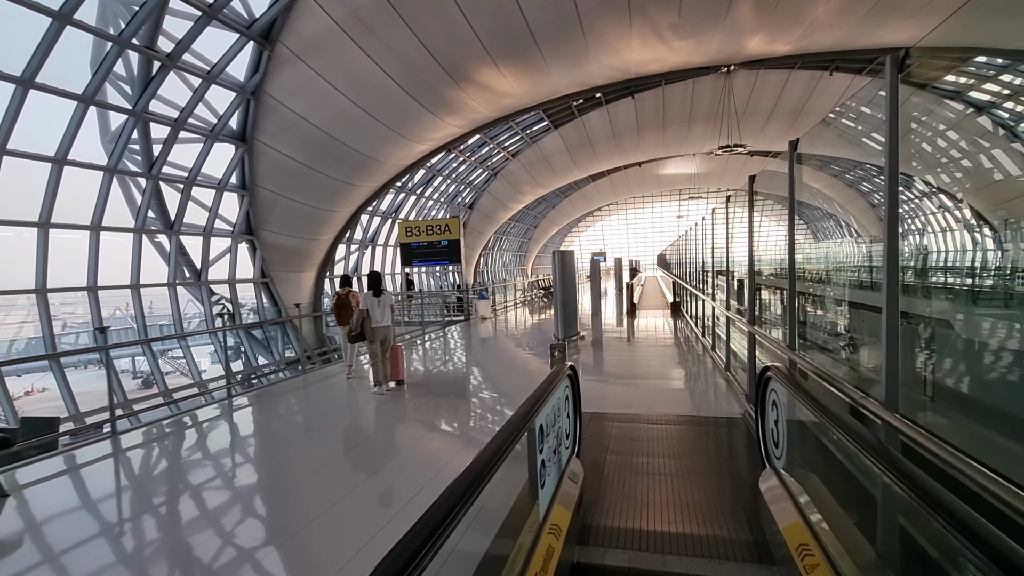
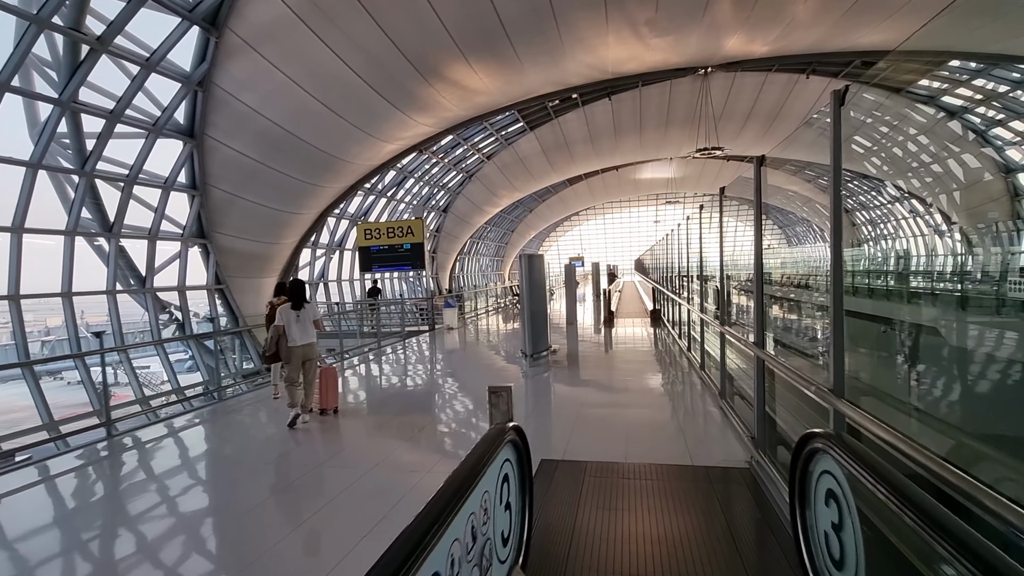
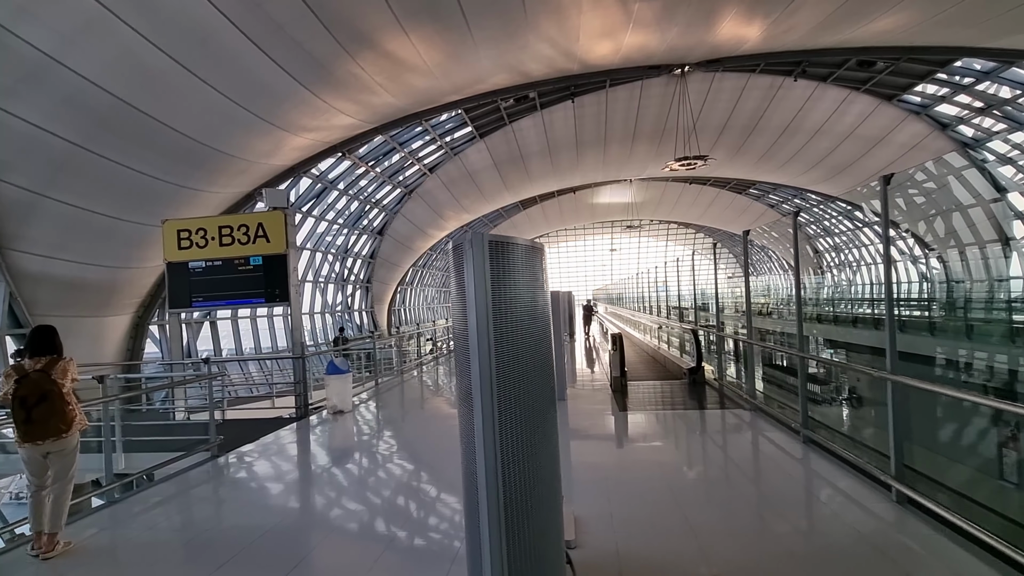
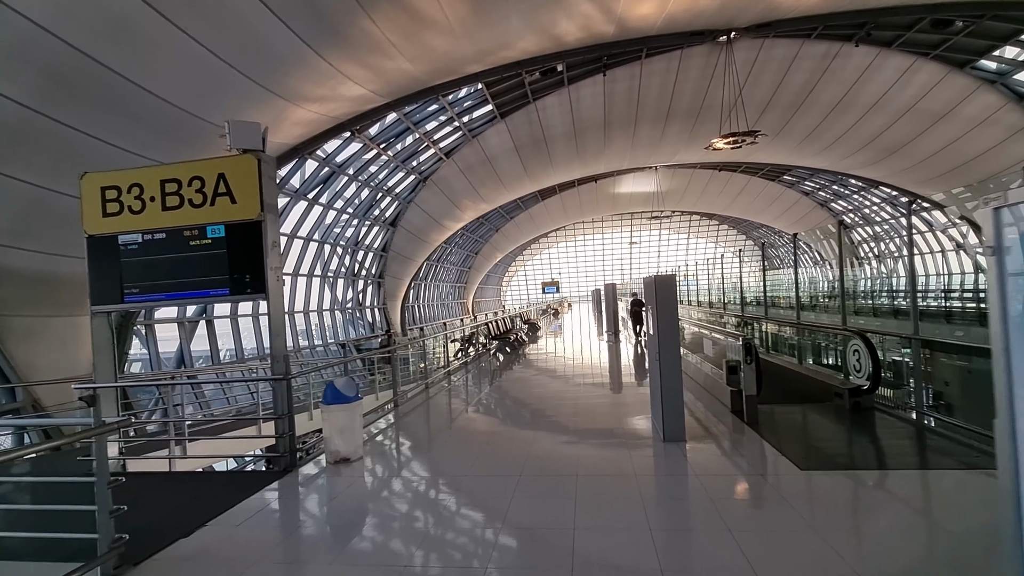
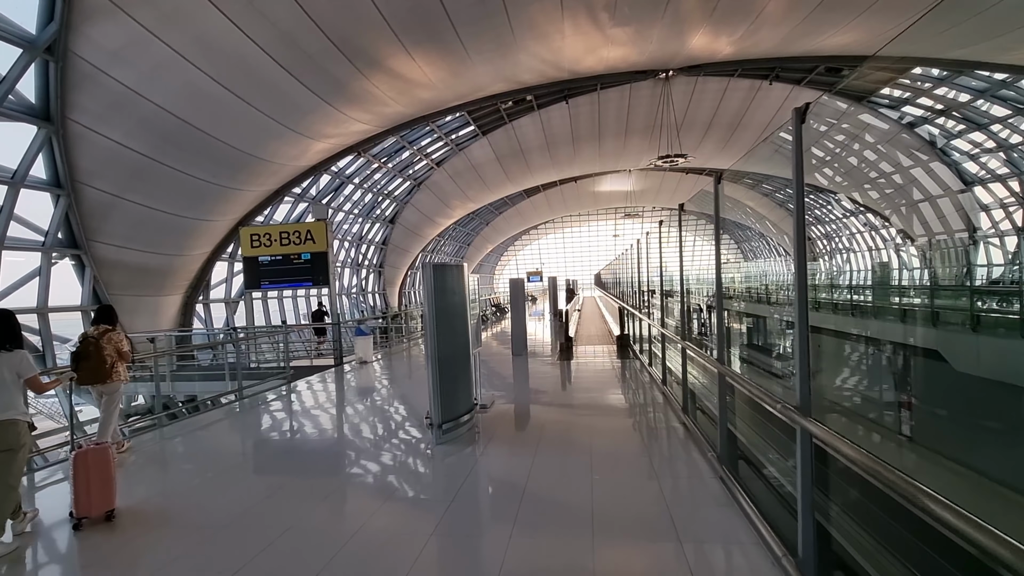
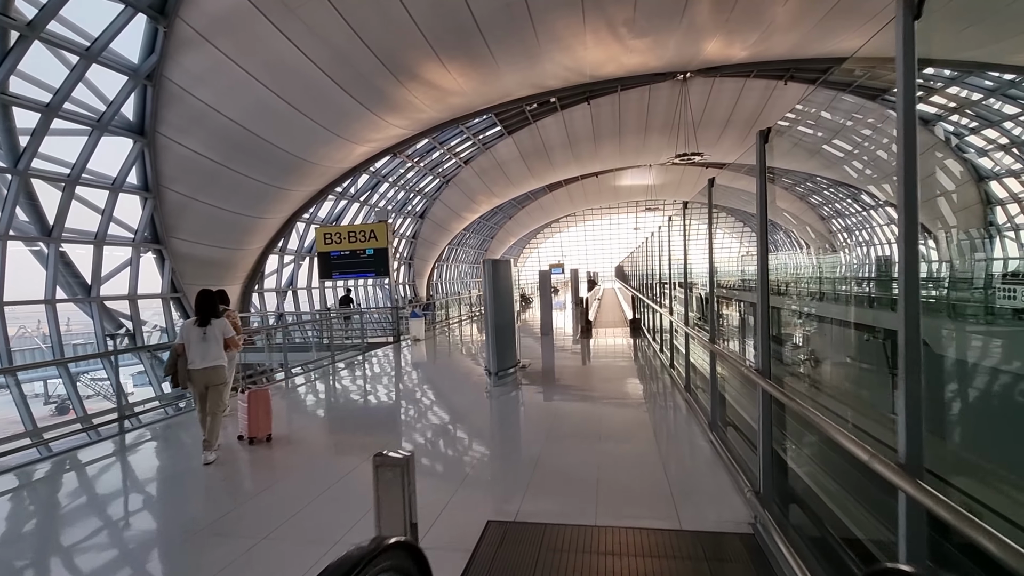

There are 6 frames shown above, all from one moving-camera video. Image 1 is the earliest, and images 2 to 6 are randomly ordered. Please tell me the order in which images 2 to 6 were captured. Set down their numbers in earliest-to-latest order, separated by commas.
2, 6, 5, 3, 4
